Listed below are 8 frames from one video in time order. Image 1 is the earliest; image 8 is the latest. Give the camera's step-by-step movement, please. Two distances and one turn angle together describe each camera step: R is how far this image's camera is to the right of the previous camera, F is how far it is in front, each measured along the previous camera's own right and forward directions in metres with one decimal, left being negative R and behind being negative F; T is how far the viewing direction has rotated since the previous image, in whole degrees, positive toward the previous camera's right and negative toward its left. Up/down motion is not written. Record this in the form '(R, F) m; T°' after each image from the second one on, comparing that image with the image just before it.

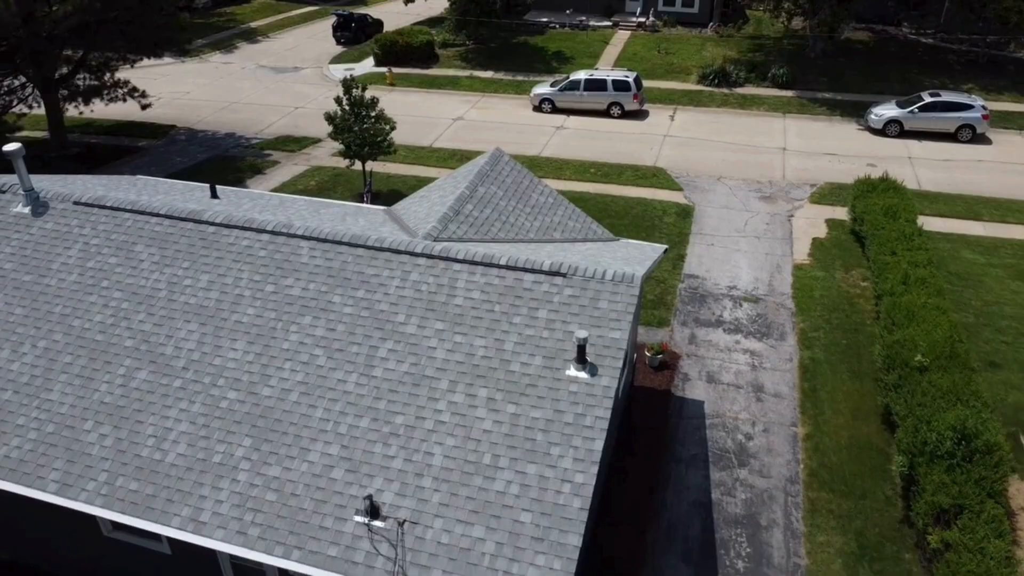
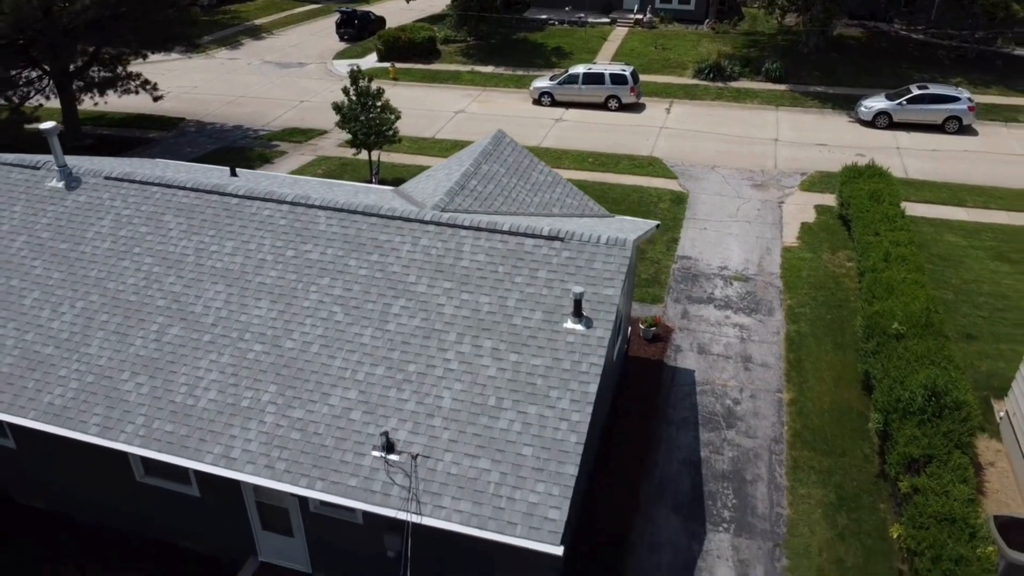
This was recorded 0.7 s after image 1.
(0.0, -0.7) m; 0°
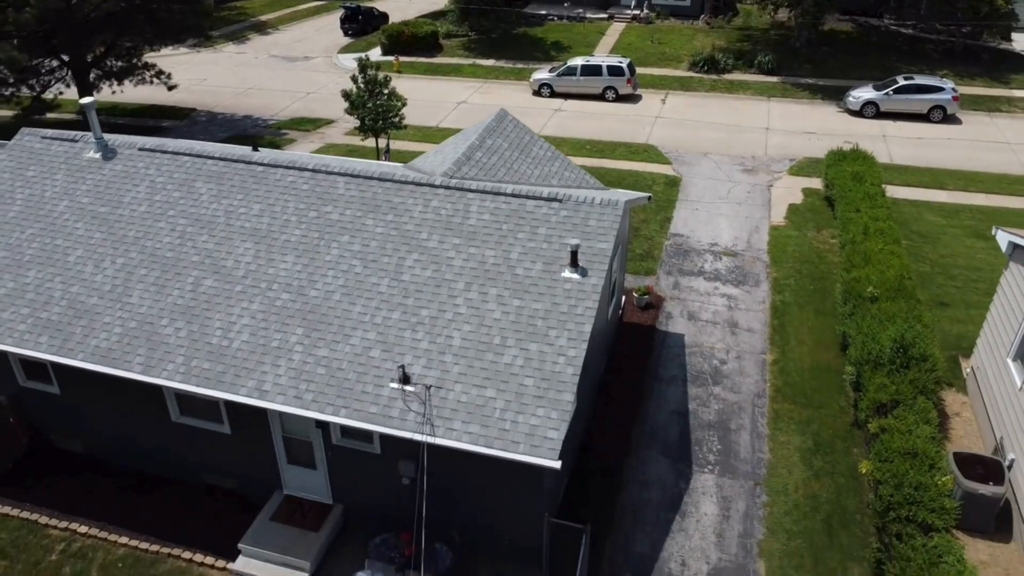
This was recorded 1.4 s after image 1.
(0.0, -0.9) m; 0°
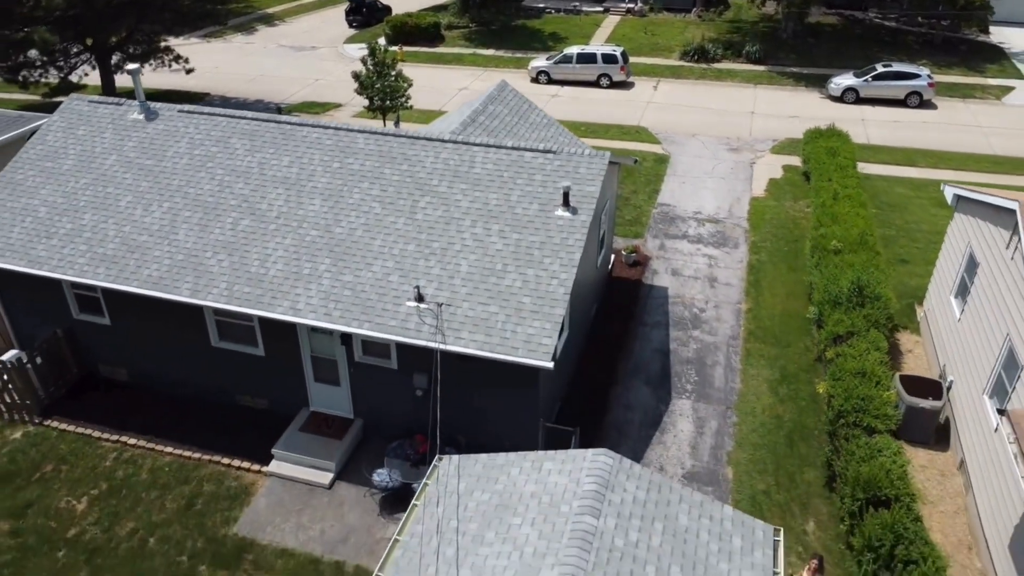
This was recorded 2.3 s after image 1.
(0.0, -1.4) m; 0°
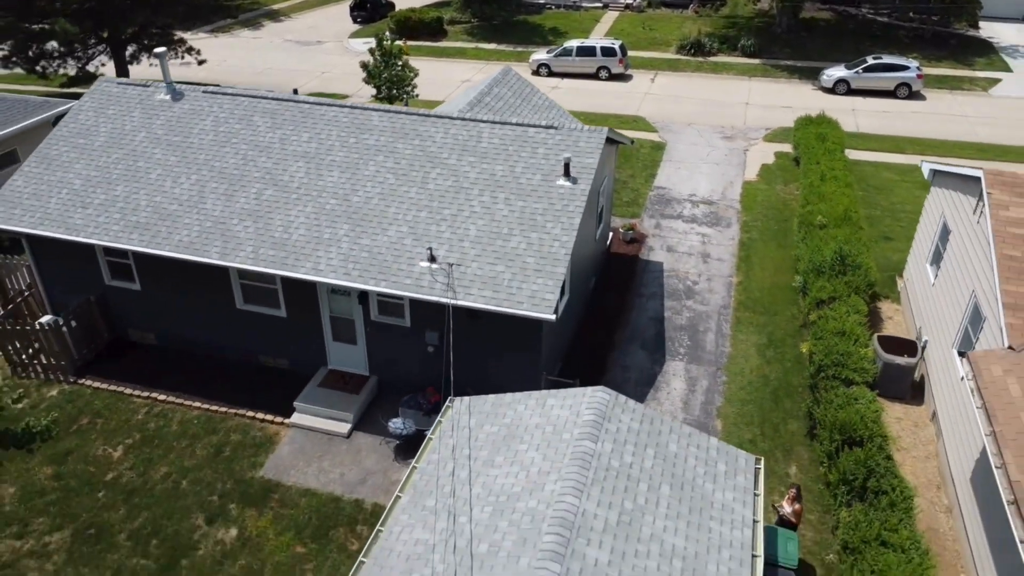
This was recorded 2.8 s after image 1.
(-0.1, -0.9) m; 0°
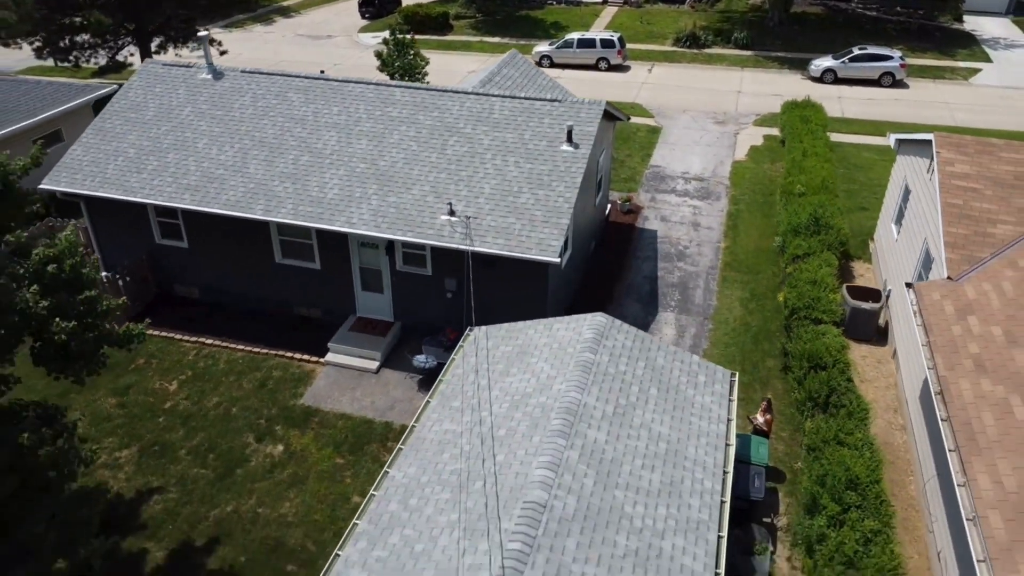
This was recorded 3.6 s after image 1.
(-0.1, -1.5) m; 0°
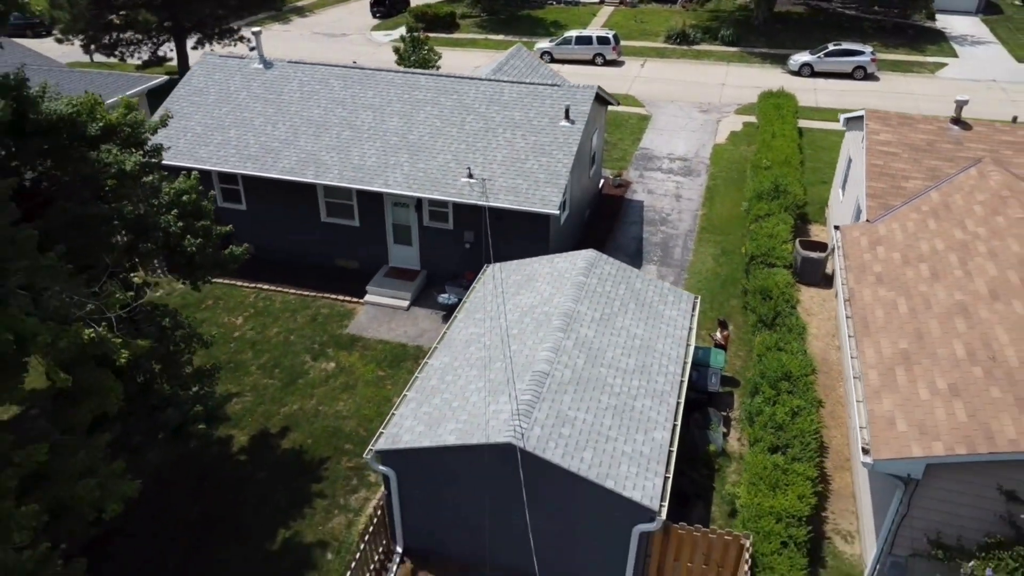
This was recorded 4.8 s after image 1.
(-0.1, -2.8) m; 0°
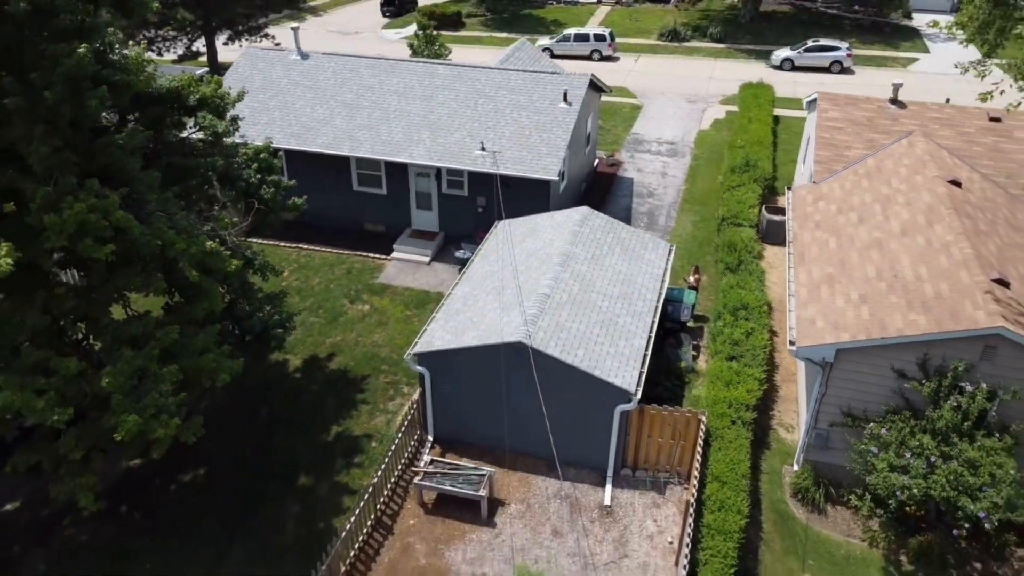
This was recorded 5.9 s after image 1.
(-0.1, -2.7) m; 0°
